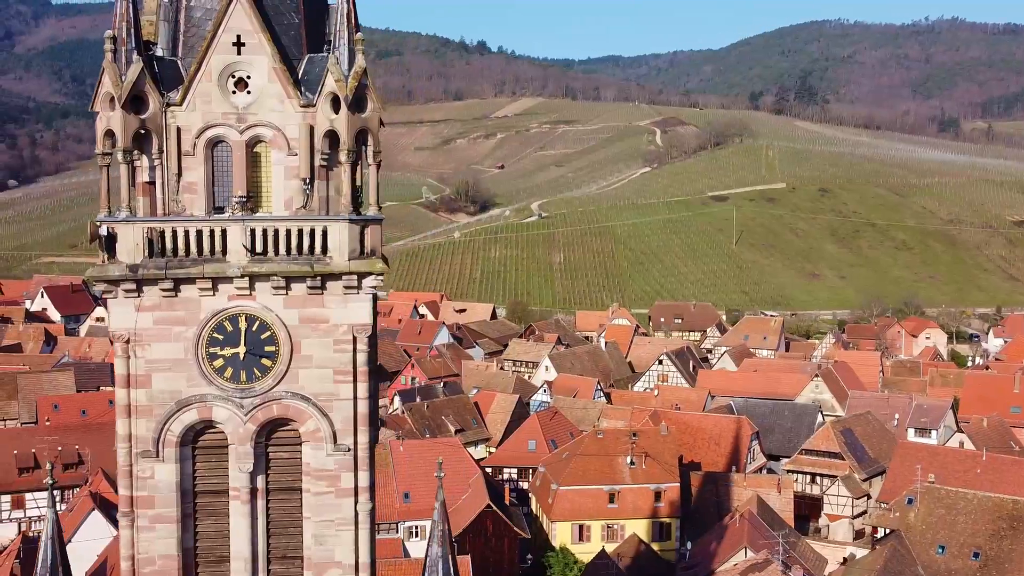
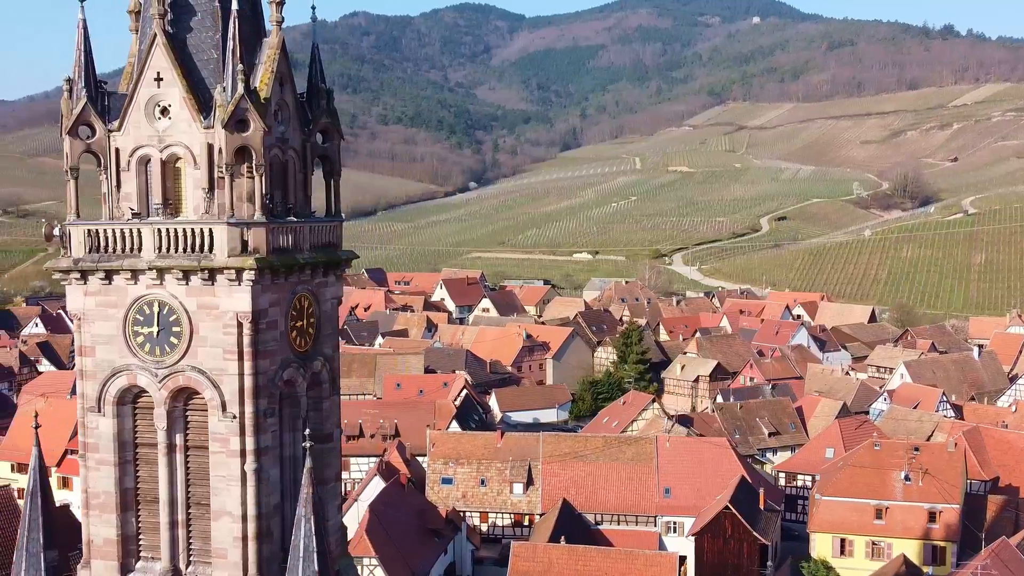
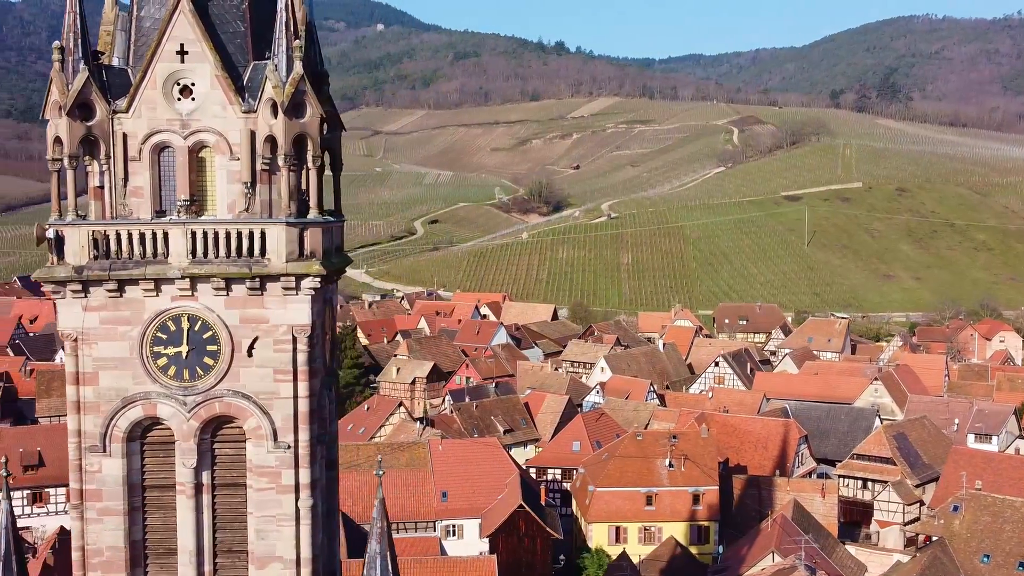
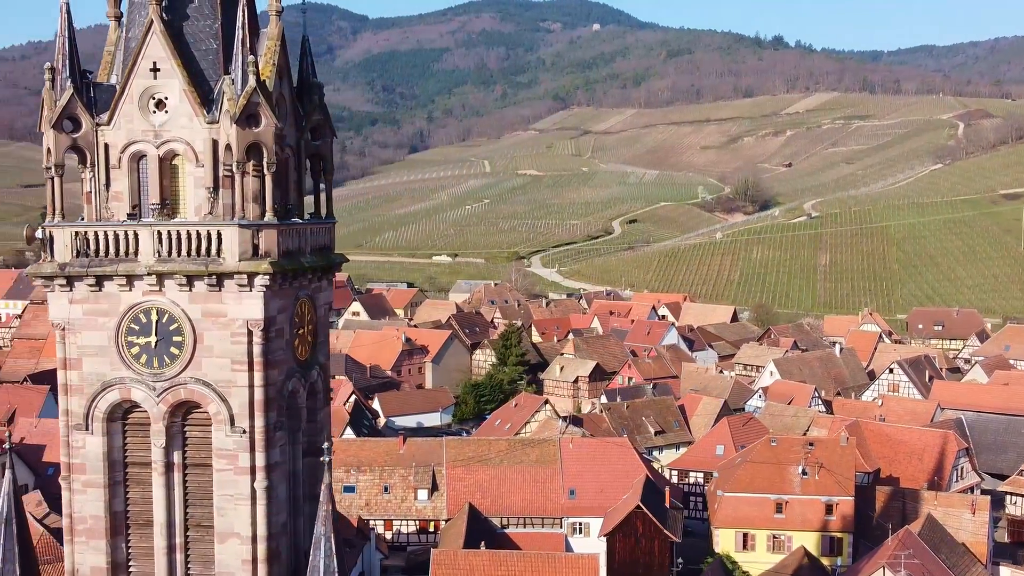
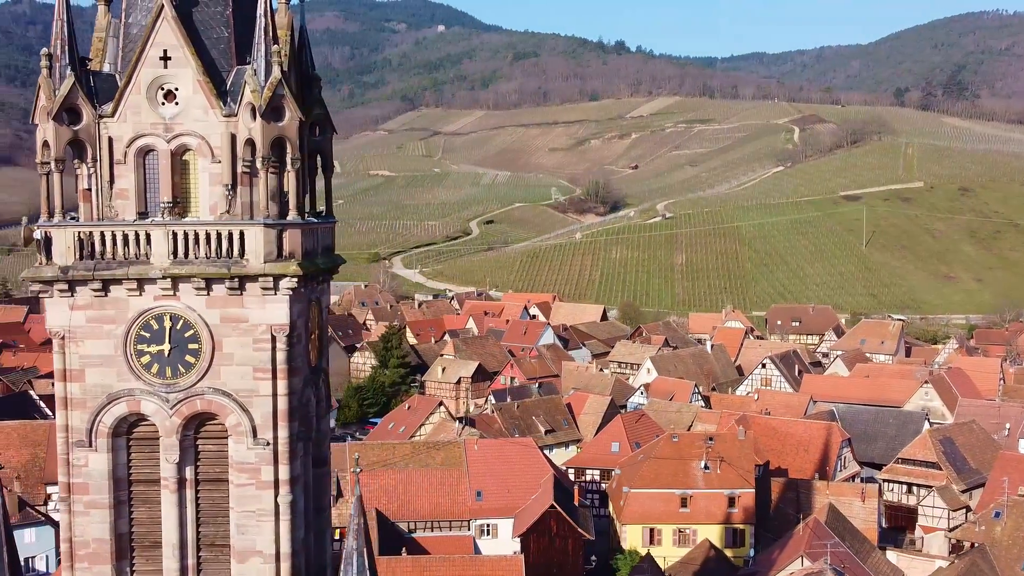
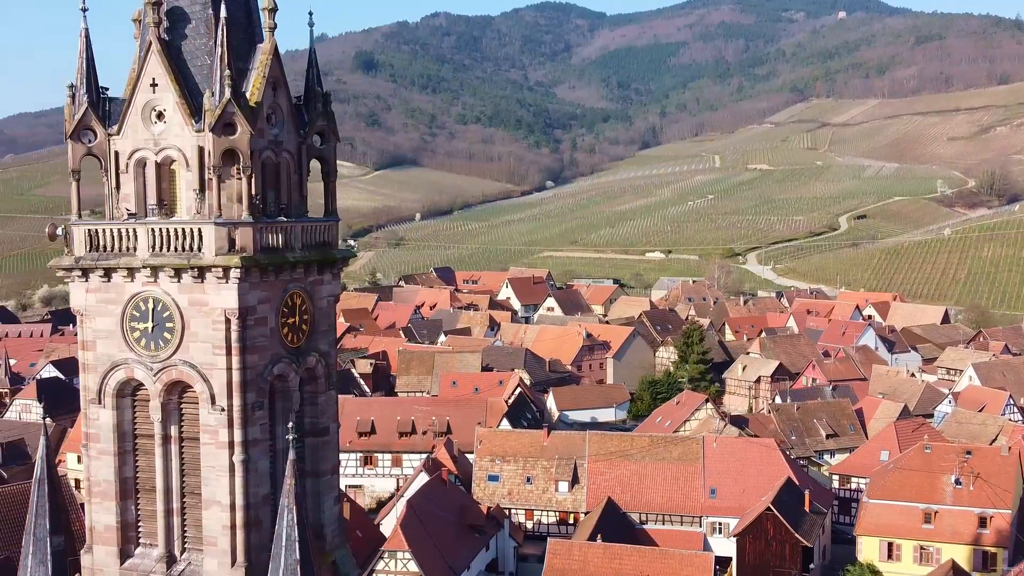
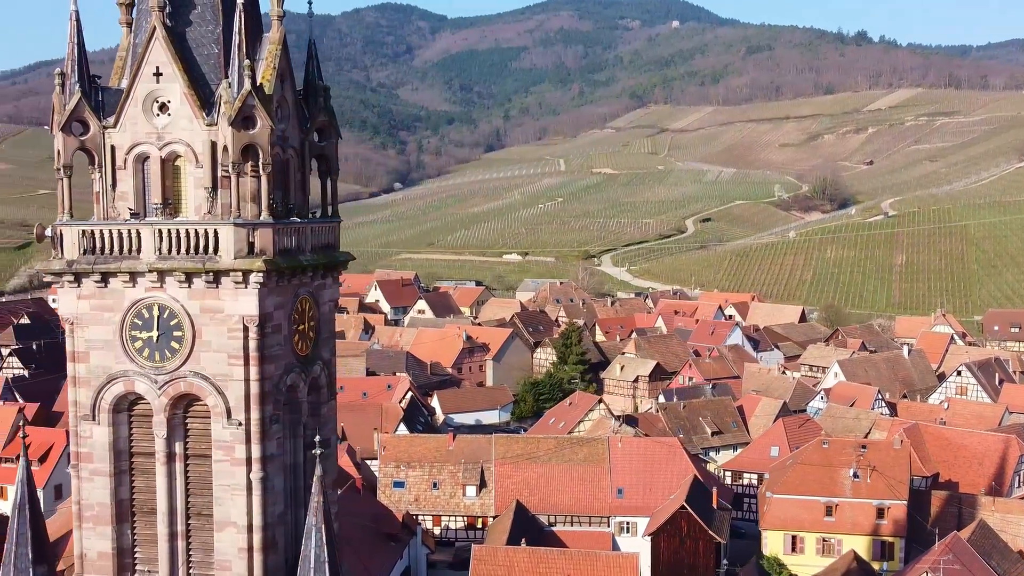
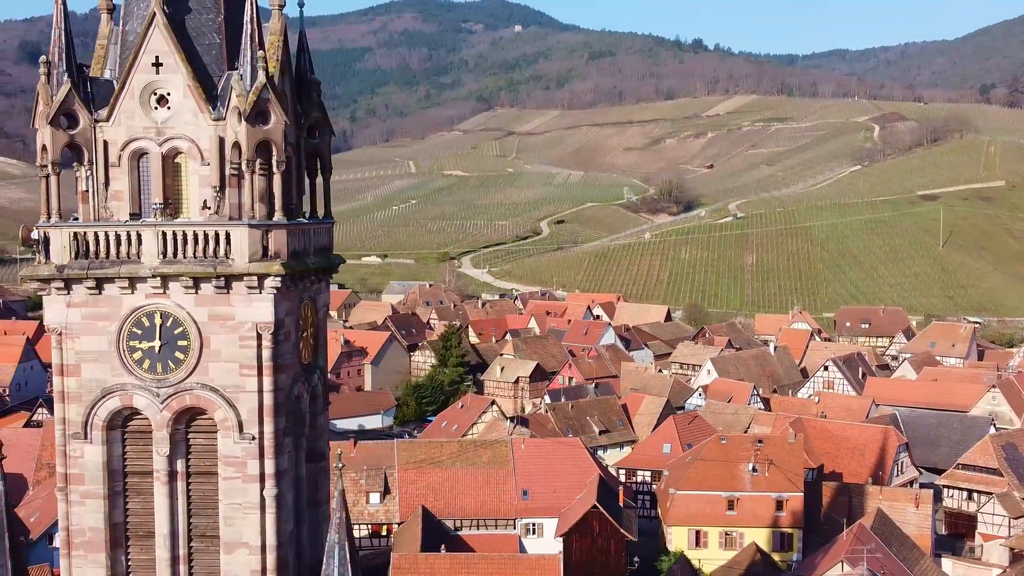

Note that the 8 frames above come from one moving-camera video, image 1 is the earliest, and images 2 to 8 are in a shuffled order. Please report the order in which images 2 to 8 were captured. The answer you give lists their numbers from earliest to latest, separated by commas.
3, 5, 8, 4, 7, 2, 6
